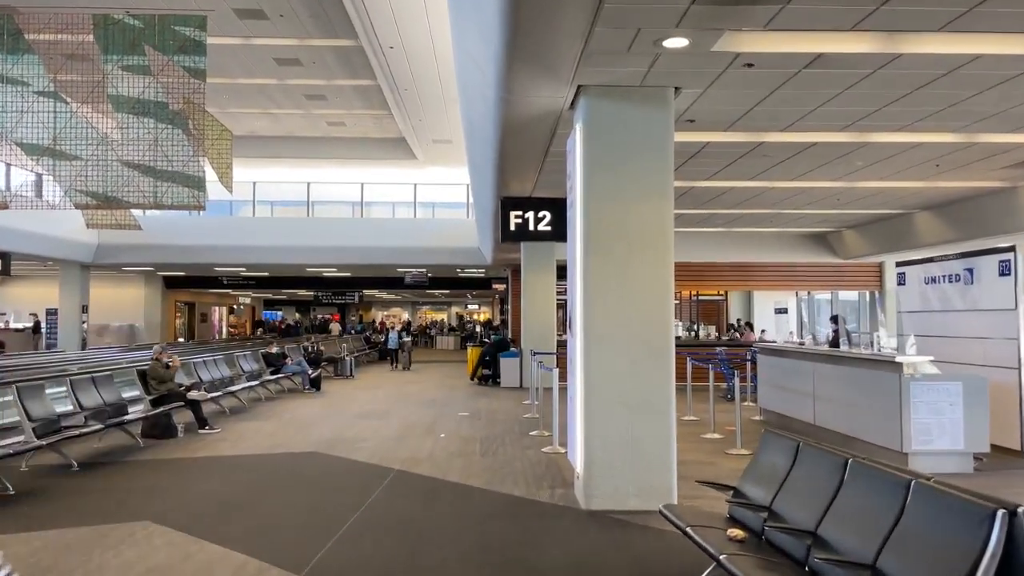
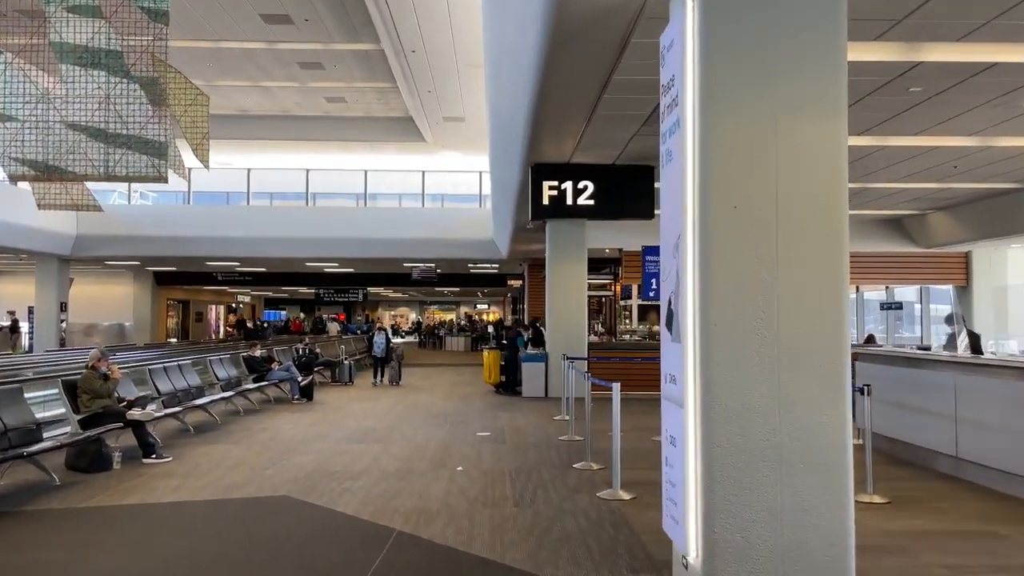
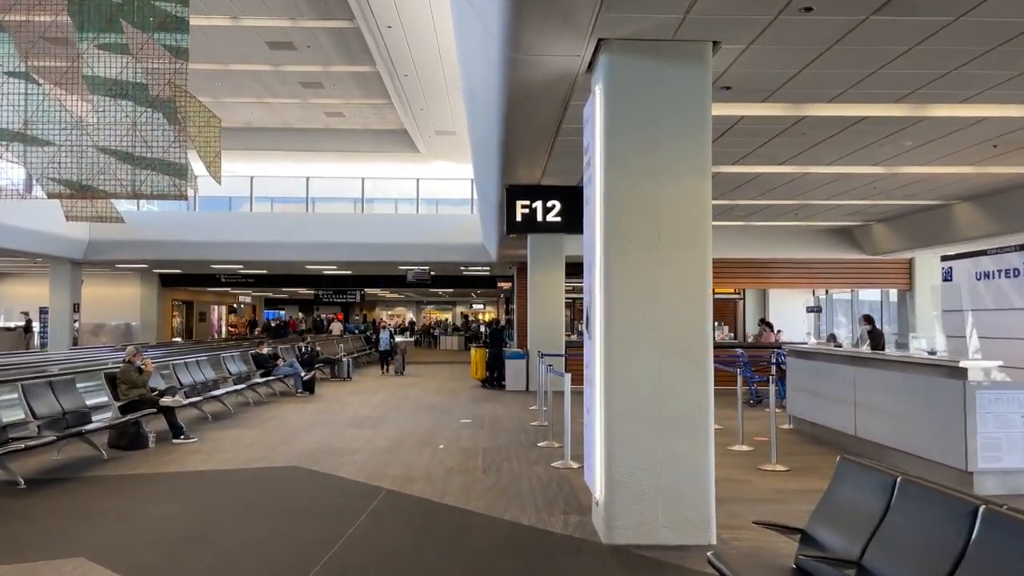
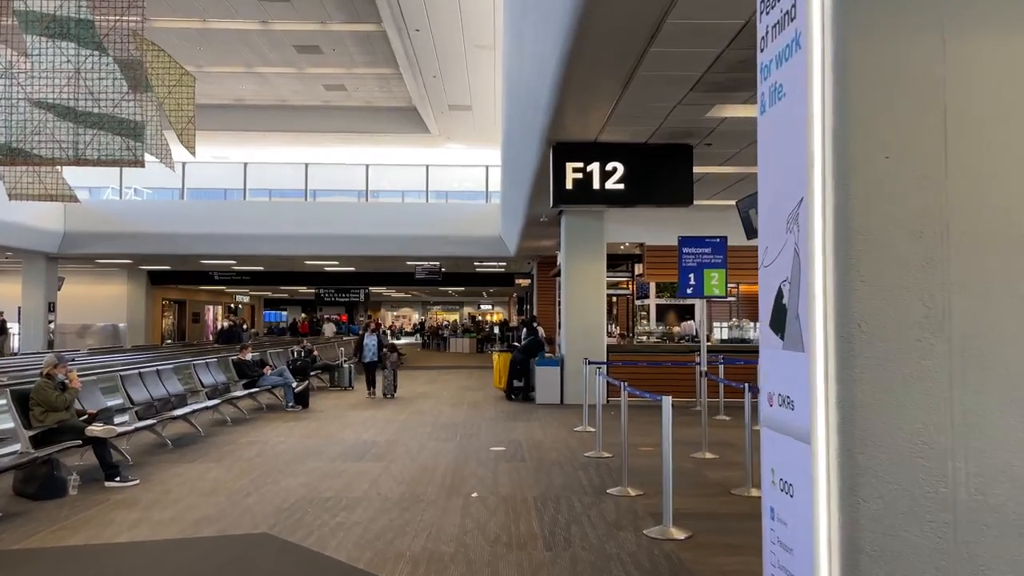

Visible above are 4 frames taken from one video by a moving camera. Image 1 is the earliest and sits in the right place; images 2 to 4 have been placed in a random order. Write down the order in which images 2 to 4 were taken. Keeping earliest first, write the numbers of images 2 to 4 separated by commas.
3, 2, 4
